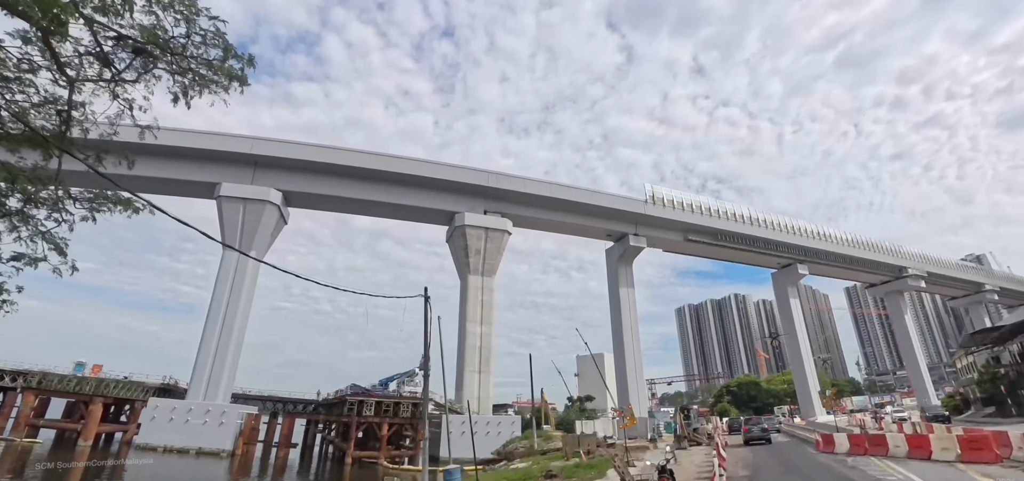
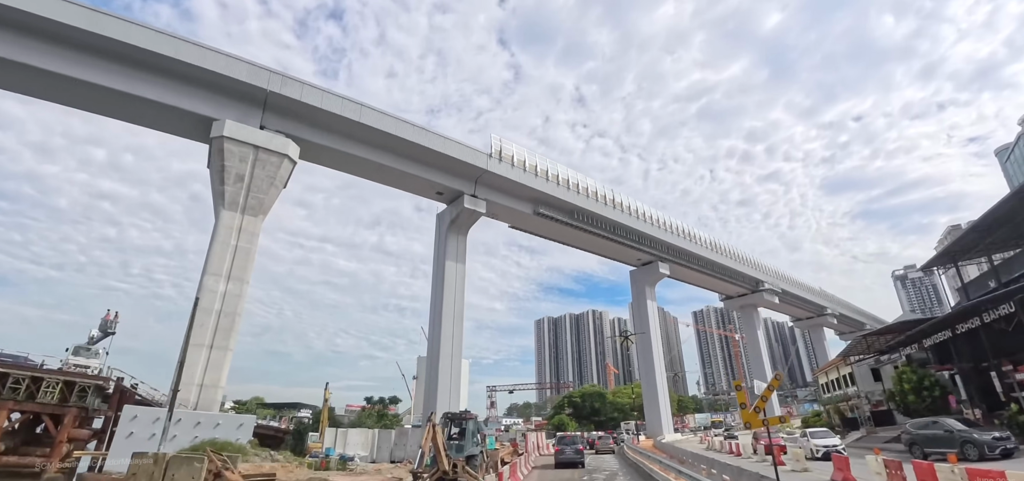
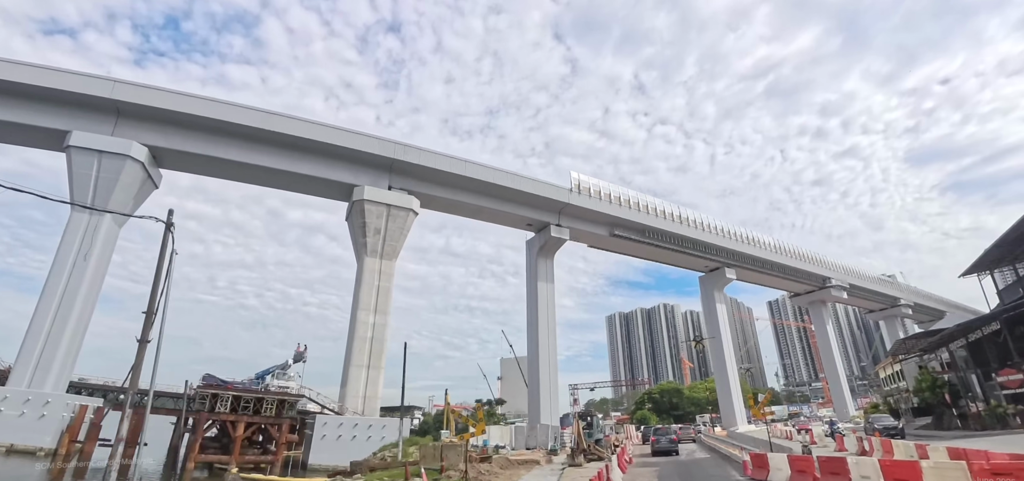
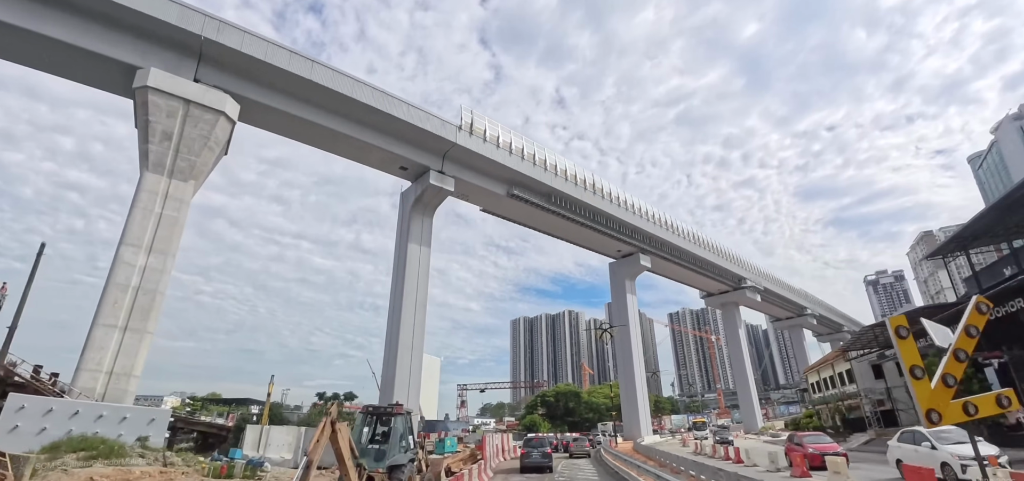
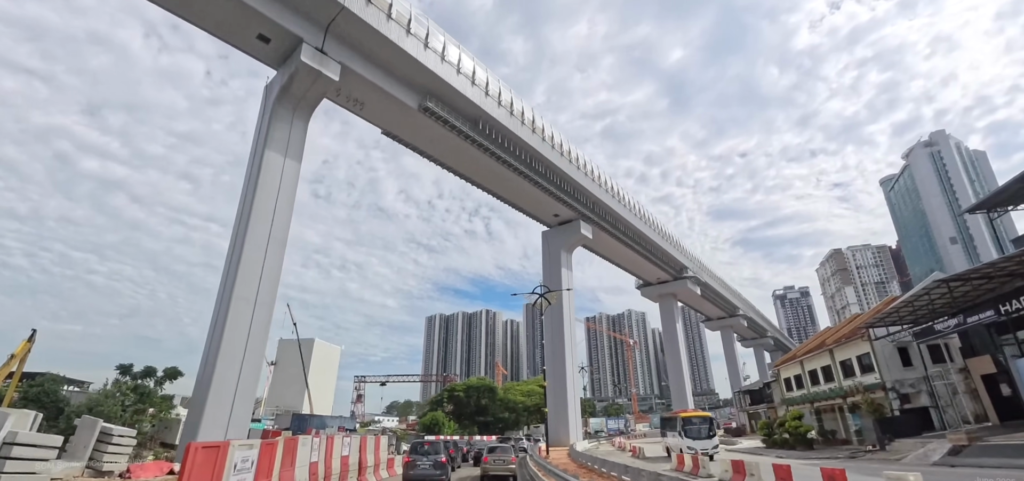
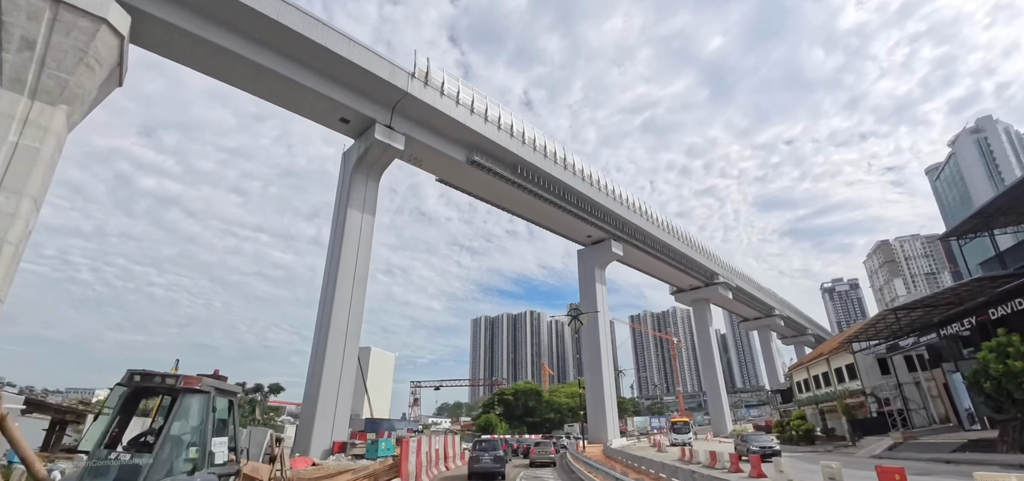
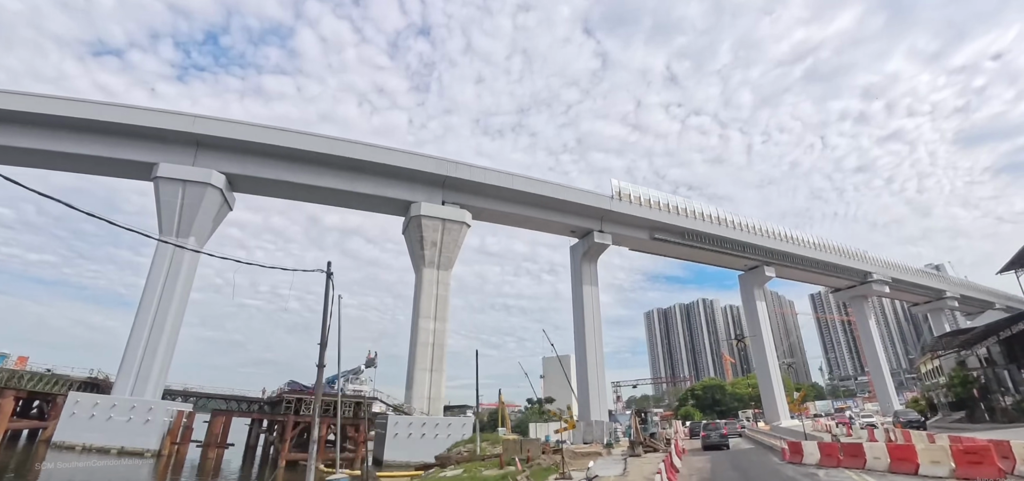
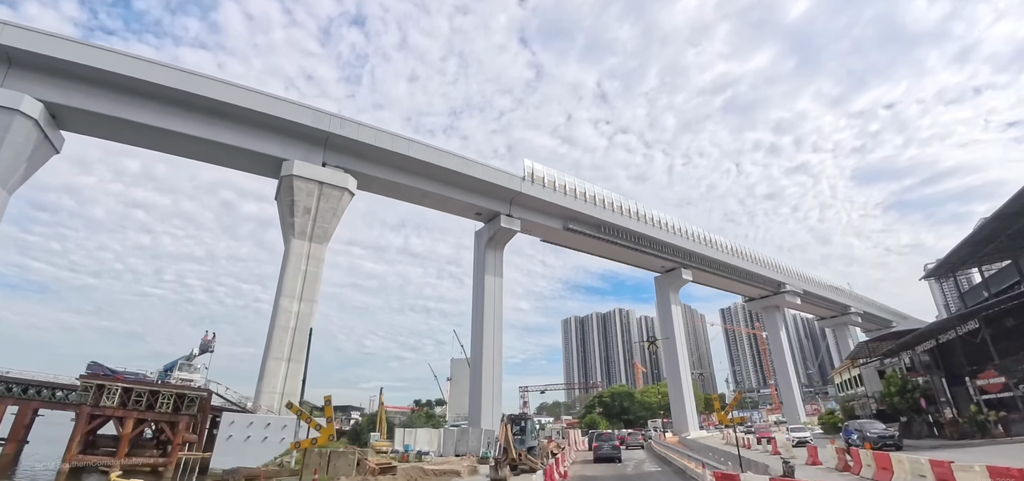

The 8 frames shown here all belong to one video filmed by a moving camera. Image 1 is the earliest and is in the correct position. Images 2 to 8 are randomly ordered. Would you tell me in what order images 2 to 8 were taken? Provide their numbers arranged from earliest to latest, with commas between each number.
7, 3, 8, 2, 4, 6, 5
